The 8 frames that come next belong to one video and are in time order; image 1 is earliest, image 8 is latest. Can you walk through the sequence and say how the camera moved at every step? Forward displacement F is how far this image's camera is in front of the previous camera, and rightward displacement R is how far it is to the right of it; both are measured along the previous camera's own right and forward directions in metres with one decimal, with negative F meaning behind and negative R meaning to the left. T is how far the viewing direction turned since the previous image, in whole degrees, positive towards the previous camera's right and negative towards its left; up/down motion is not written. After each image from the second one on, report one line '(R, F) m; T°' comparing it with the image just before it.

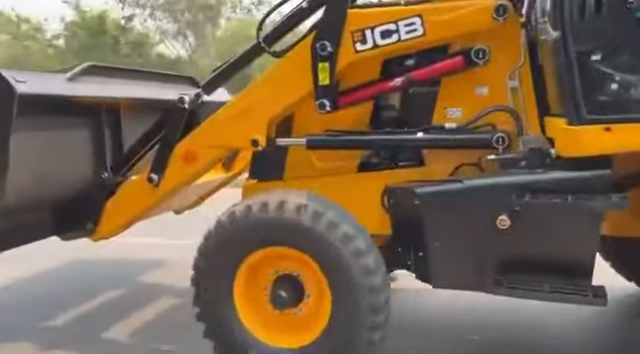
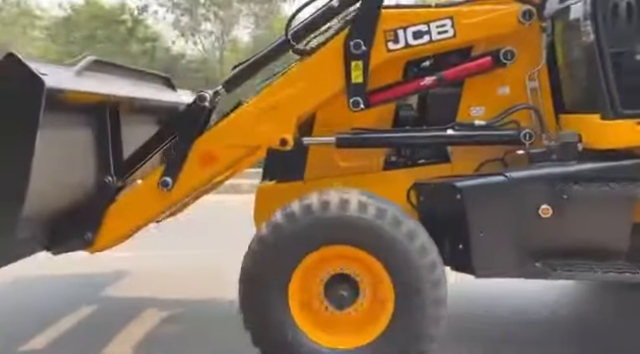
(-0.7, +0.1) m; +12°
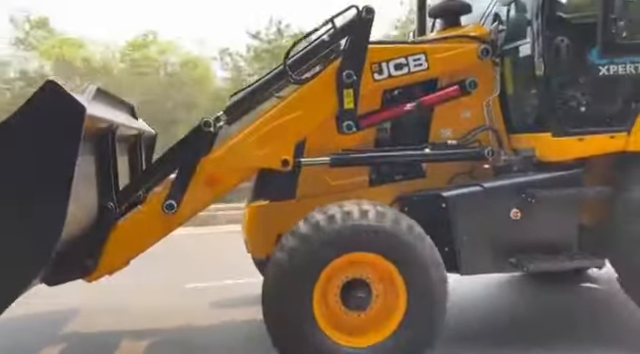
(-0.7, -0.2) m; +13°
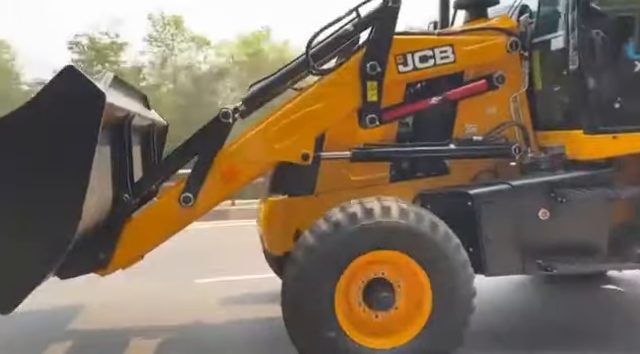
(-0.1, +0.1) m; 0°
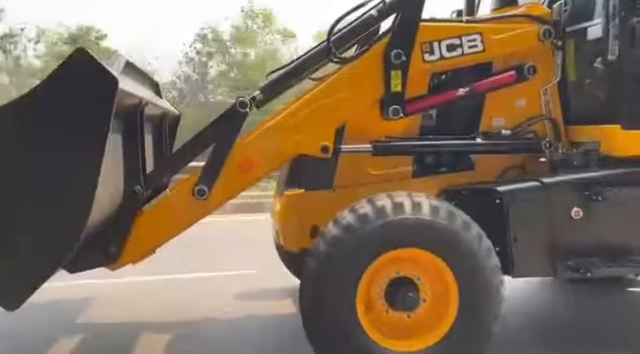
(-0.1, +0.1) m; -1°
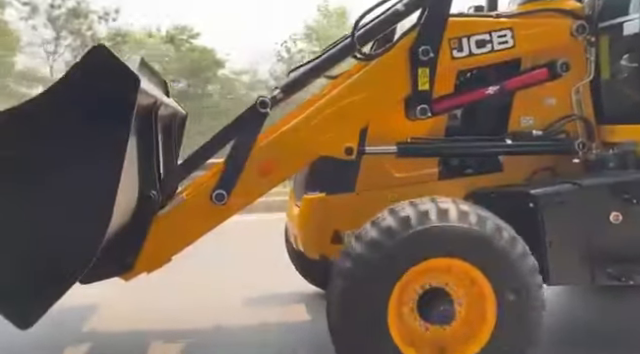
(-0.1, +0.1) m; 0°
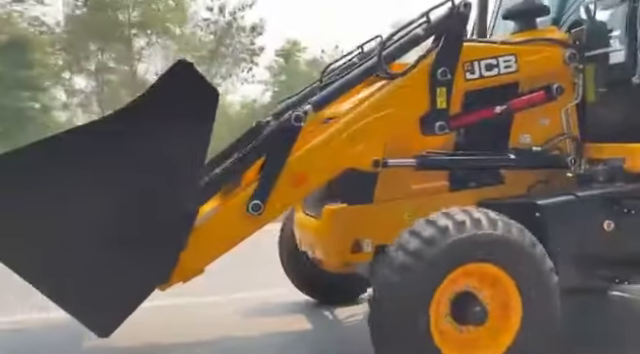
(-0.5, -0.1) m; +8°
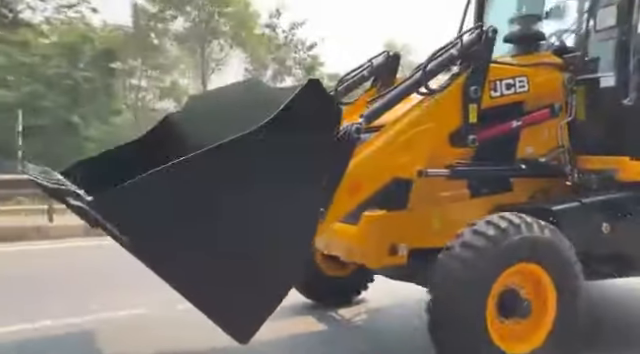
(-0.8, -0.1) m; +11°
